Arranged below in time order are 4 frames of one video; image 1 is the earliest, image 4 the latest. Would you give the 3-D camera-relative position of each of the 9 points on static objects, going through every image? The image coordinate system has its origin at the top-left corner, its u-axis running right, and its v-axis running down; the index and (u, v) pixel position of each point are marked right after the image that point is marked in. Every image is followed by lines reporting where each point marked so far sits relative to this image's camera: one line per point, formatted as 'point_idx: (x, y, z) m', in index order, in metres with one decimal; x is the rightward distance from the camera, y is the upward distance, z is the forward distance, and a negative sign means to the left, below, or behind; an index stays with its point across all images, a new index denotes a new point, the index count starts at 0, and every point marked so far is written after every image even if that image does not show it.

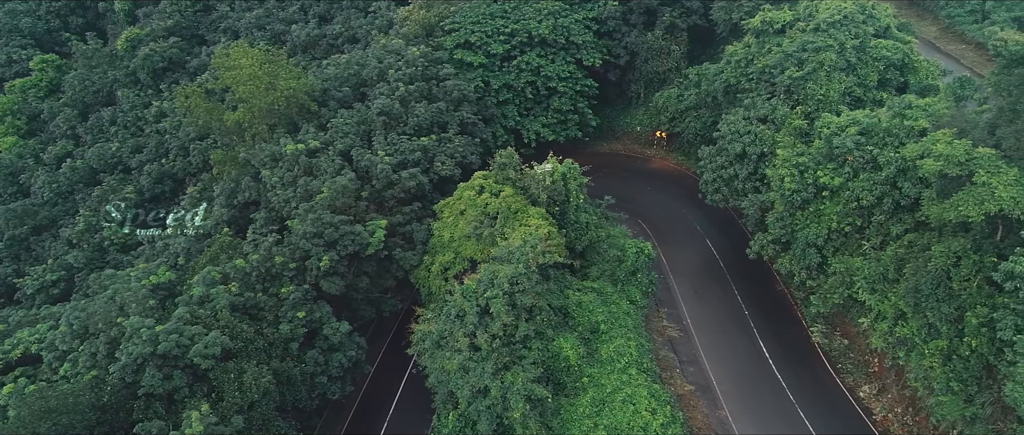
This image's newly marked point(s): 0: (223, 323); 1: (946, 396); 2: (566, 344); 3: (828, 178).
0: (-8.8, -3.2, +18.0) m
1: (+11.5, -4.7, +15.4) m
2: (+1.7, -3.9, +18.4) m
3: (+10.7, +1.3, +19.9) m
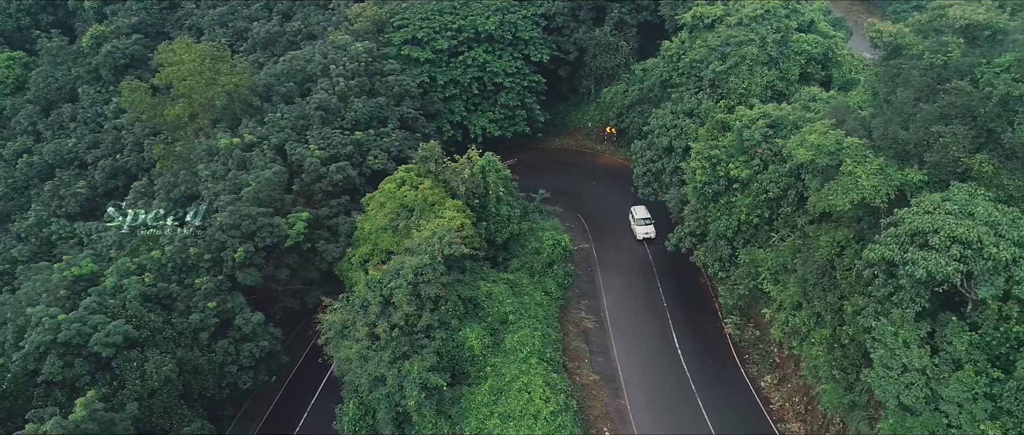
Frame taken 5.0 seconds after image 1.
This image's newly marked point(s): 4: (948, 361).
0: (-11.8, -2.9, +18.2) m
1: (+8.4, -4.4, +15.6) m
2: (-1.3, -3.7, +18.6) m
3: (+7.7, +1.6, +20.1) m
4: (+9.2, -3.0, +12.4) m
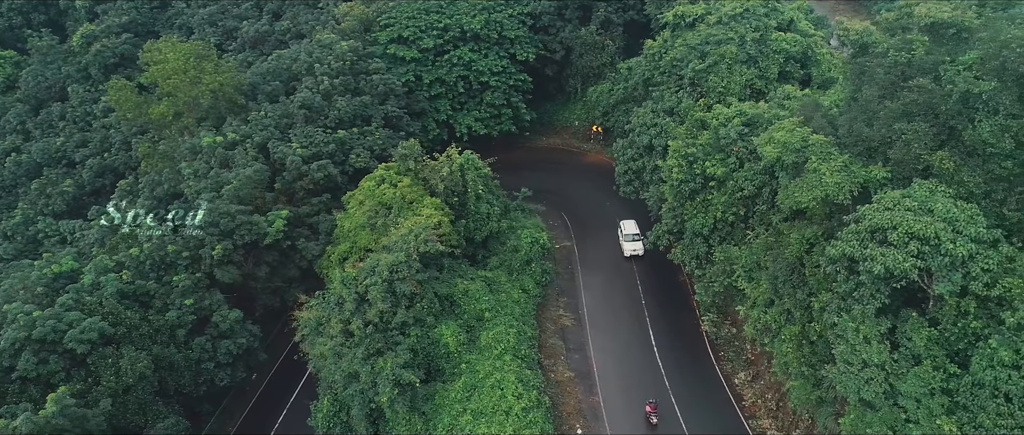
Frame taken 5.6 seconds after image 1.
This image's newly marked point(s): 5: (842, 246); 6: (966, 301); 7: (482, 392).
0: (-12.6, -2.9, +18.3) m
1: (+7.6, -4.4, +15.7) m
2: (-2.1, -3.6, +18.7) m
3: (+6.9, +1.7, +20.2) m
4: (+8.4, -3.0, +12.5) m
5: (+7.4, -0.6, +13.2) m
6: (+9.2, -1.7, +12.0) m
7: (-0.9, -5.2, +17.4) m
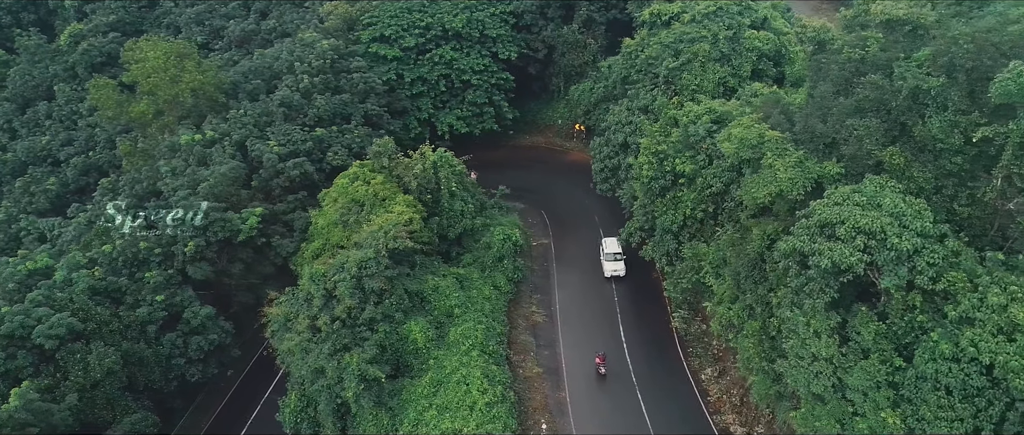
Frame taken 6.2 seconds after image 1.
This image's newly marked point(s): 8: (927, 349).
0: (-13.6, -2.7, +18.4) m
1: (+6.6, -4.2, +15.8) m
2: (-3.1, -3.5, +18.8) m
3: (+5.9, +1.8, +20.3) m
4: (+7.4, -2.8, +12.6) m
5: (+6.3, -0.5, +13.3) m
6: (+8.2, -1.6, +12.1) m
7: (-1.9, -5.1, +17.5) m
8: (+8.2, -2.6, +11.6) m
